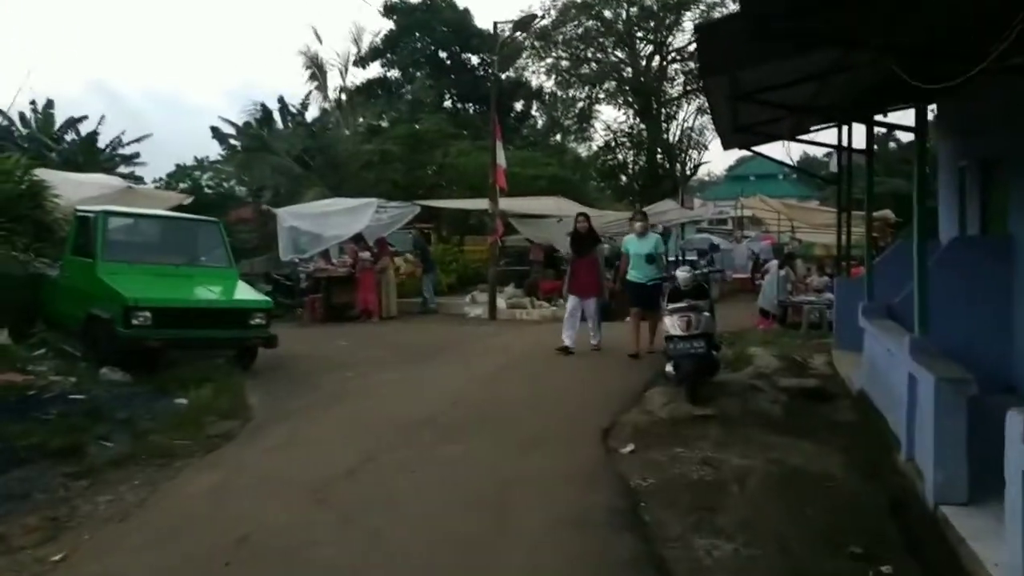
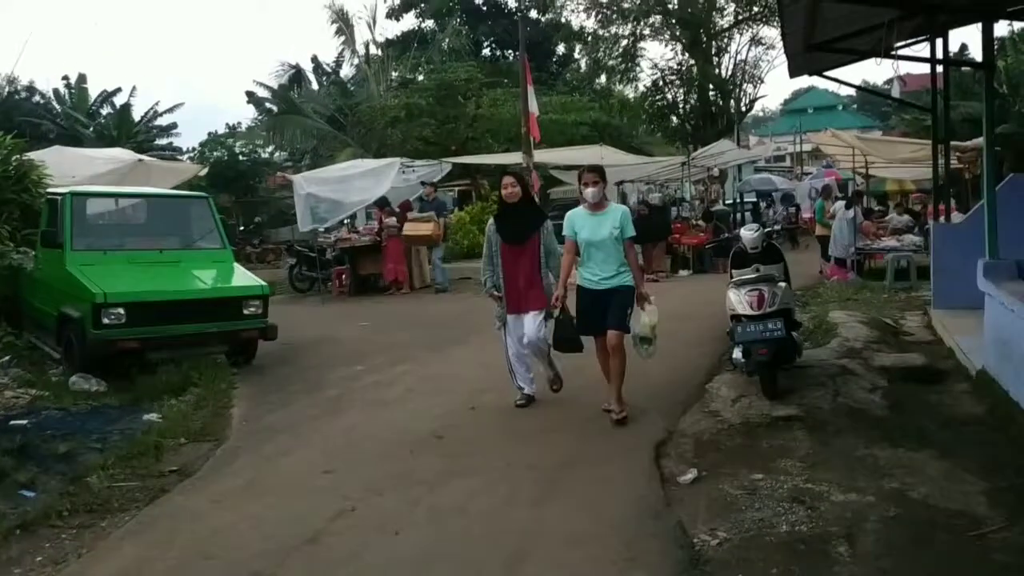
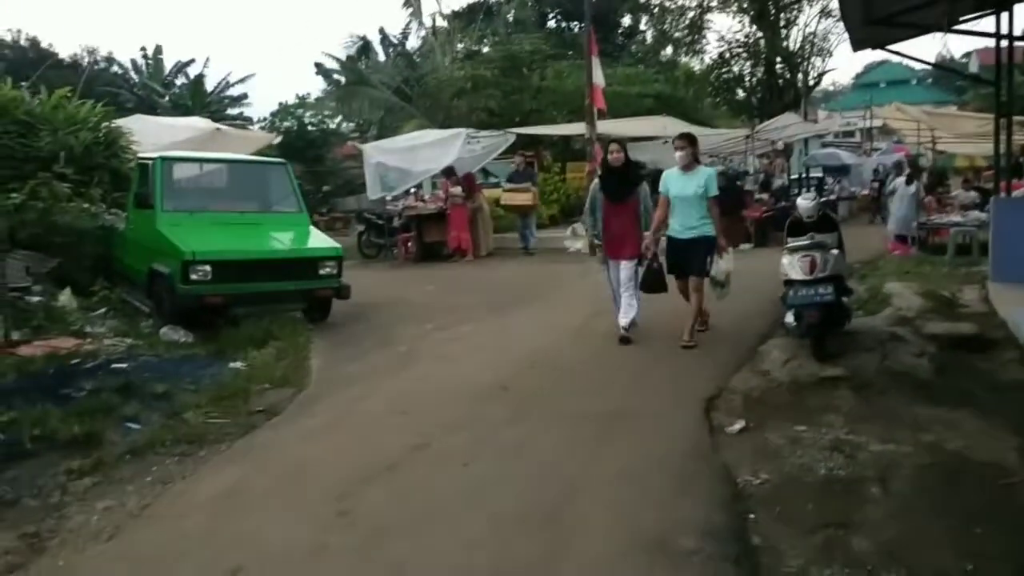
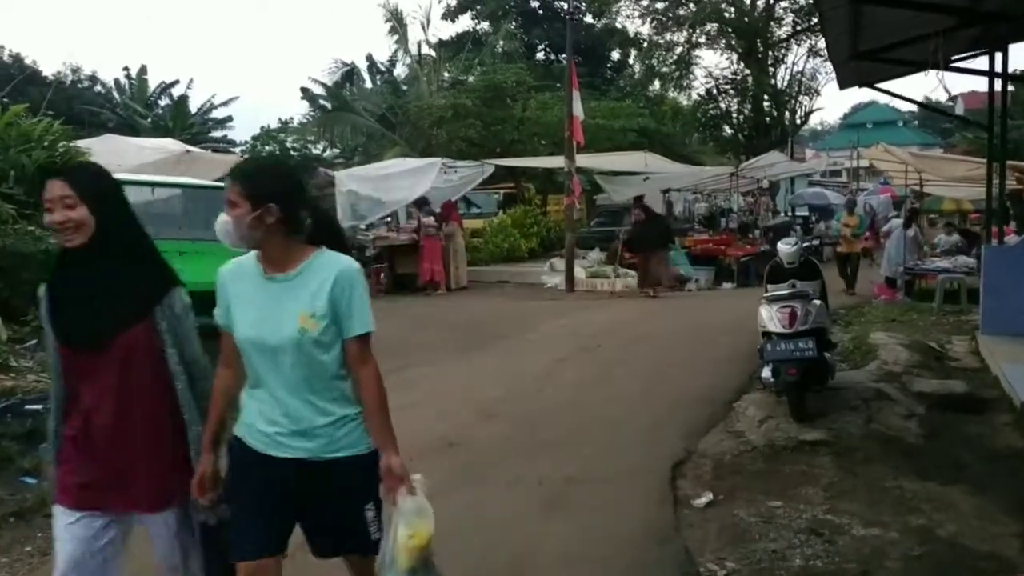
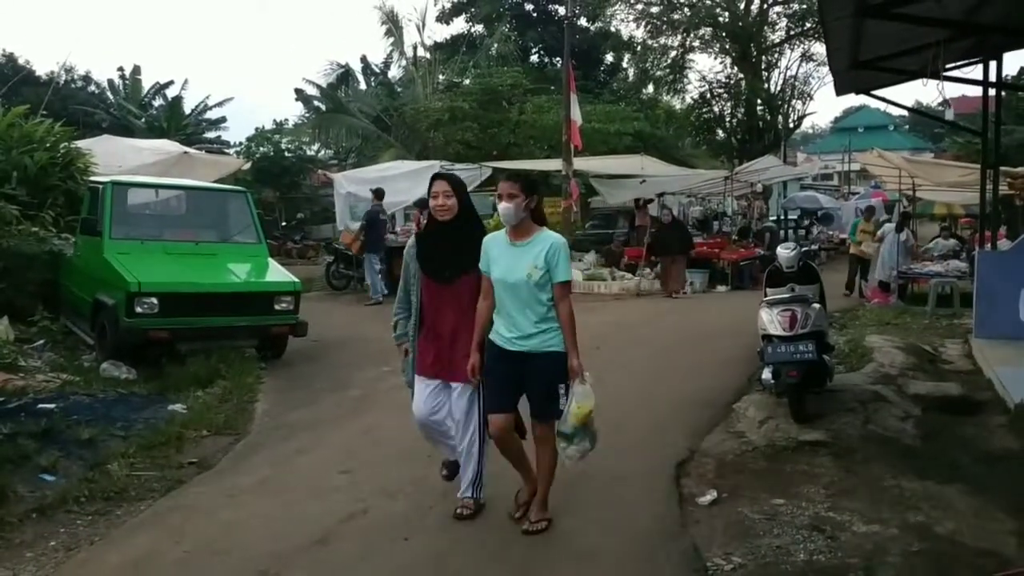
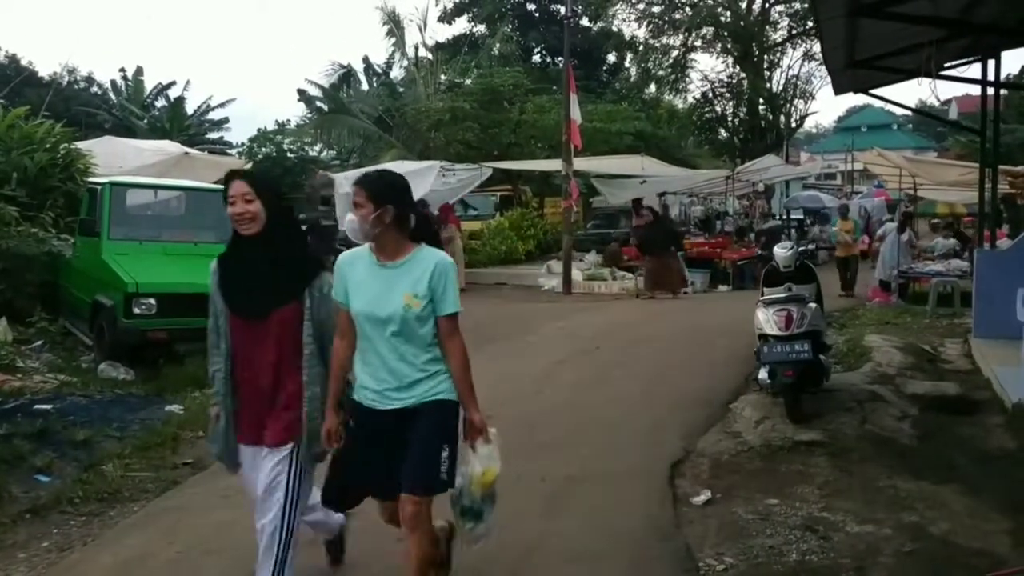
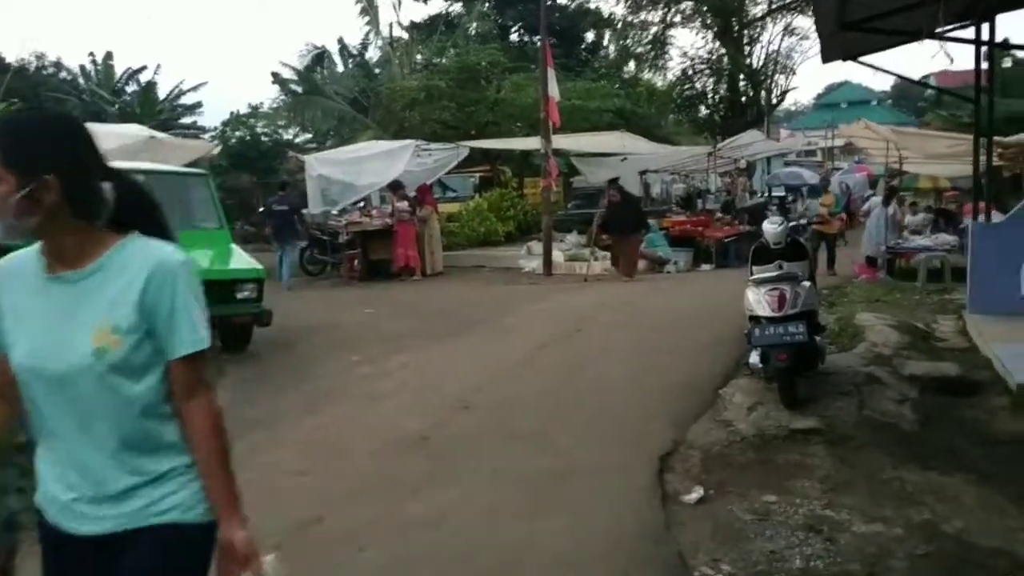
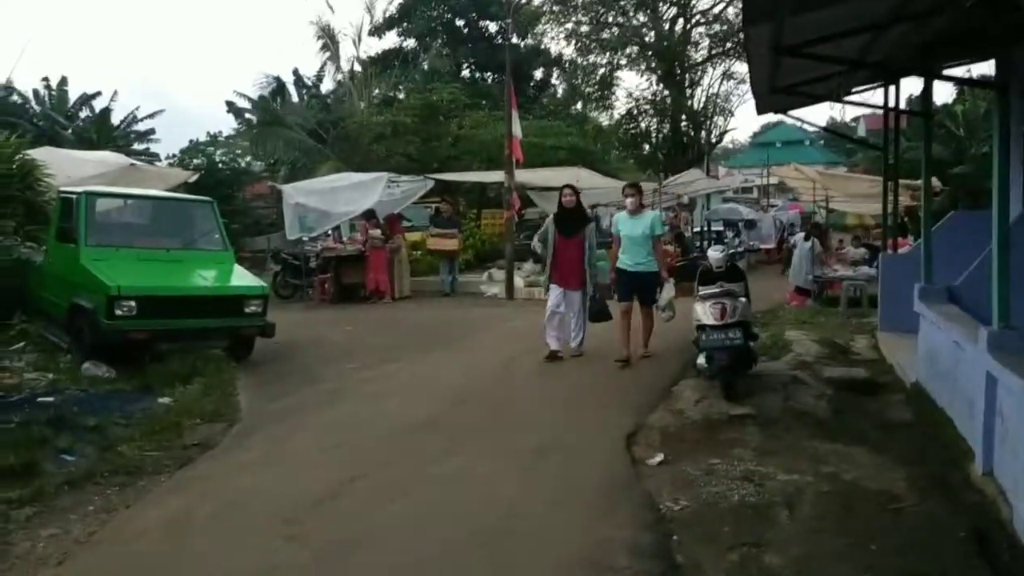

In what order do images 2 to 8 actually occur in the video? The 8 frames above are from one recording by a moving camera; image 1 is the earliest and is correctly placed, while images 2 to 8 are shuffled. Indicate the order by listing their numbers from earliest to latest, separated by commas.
8, 3, 2, 5, 6, 4, 7
